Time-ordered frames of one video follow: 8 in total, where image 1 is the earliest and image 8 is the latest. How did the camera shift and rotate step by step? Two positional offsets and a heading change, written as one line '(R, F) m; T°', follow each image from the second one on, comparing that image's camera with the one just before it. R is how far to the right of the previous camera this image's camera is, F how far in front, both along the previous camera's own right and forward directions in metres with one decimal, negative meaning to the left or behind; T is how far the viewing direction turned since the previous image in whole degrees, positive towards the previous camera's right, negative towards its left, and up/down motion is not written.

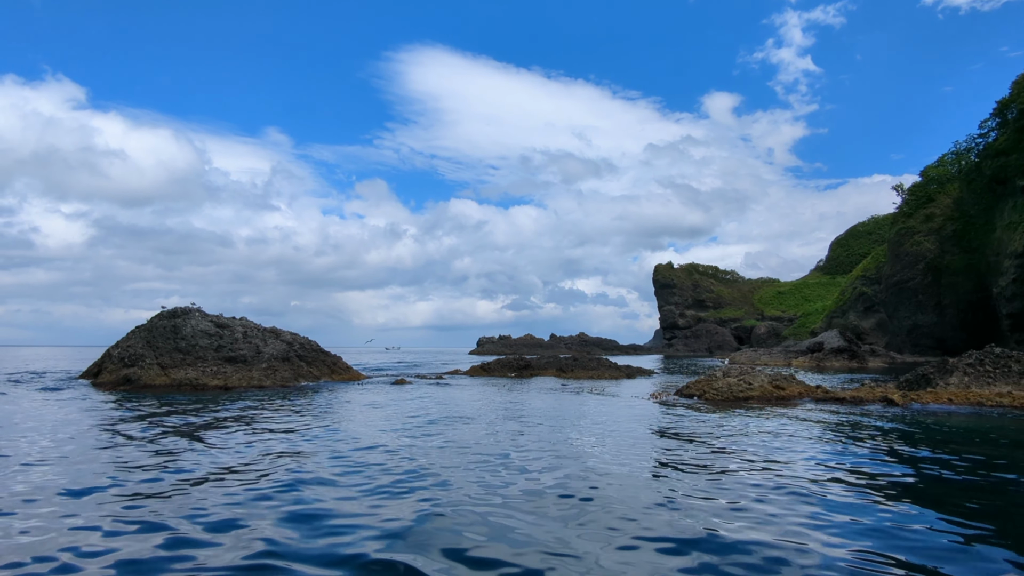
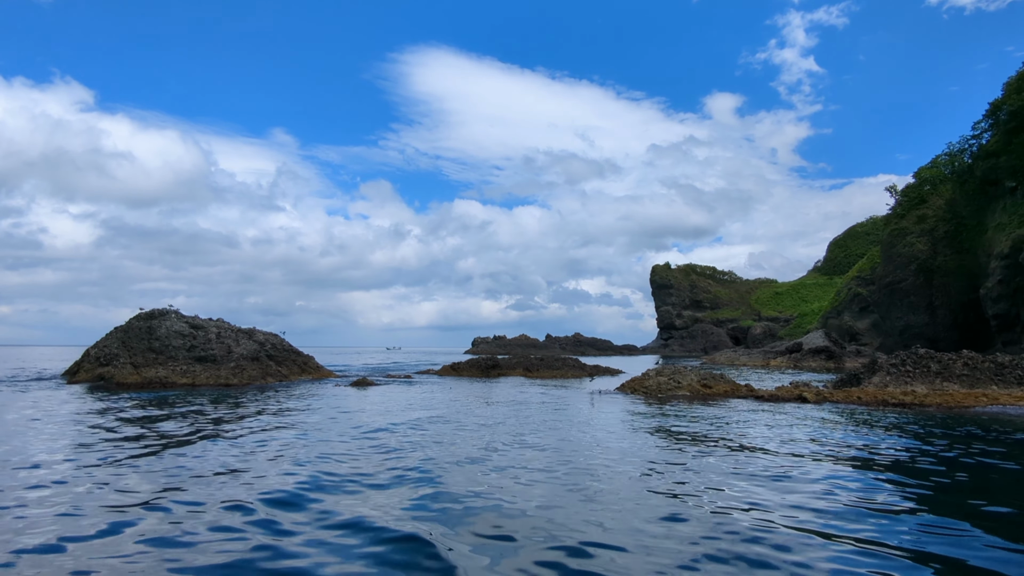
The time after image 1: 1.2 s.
(+0.9, -0.5) m; -1°
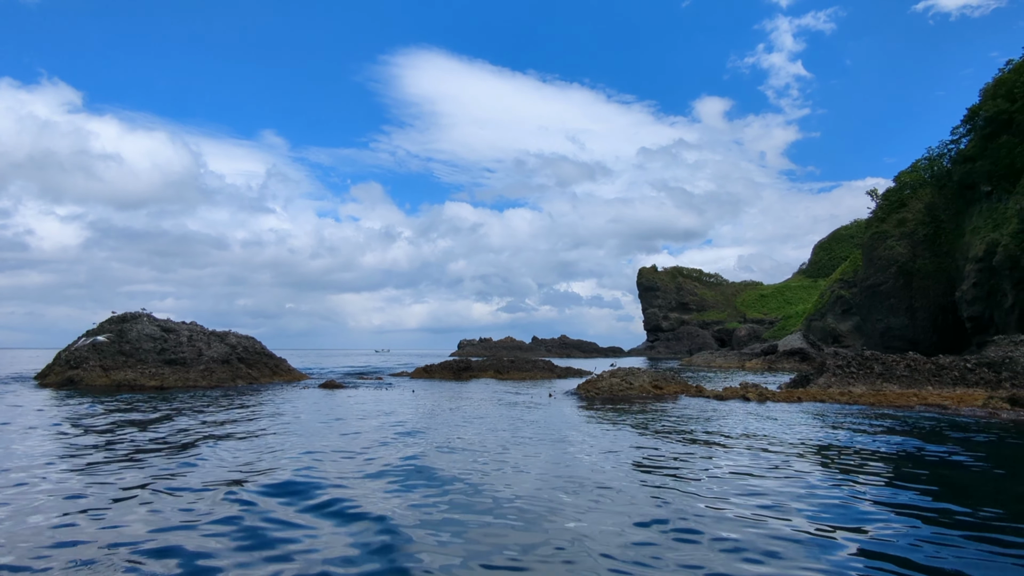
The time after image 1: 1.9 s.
(+0.5, -0.3) m; +1°
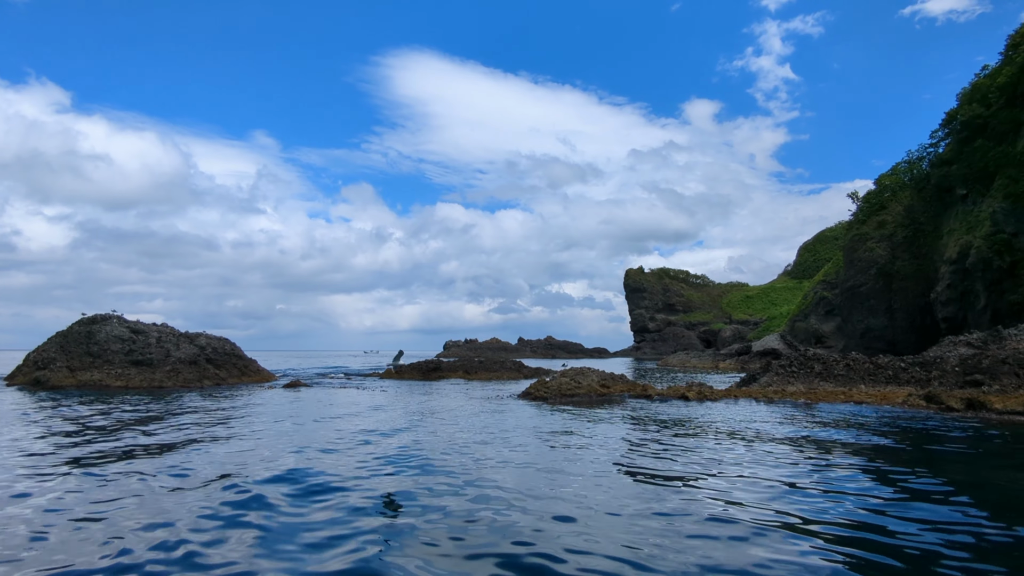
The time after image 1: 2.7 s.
(+0.6, -0.3) m; +1°
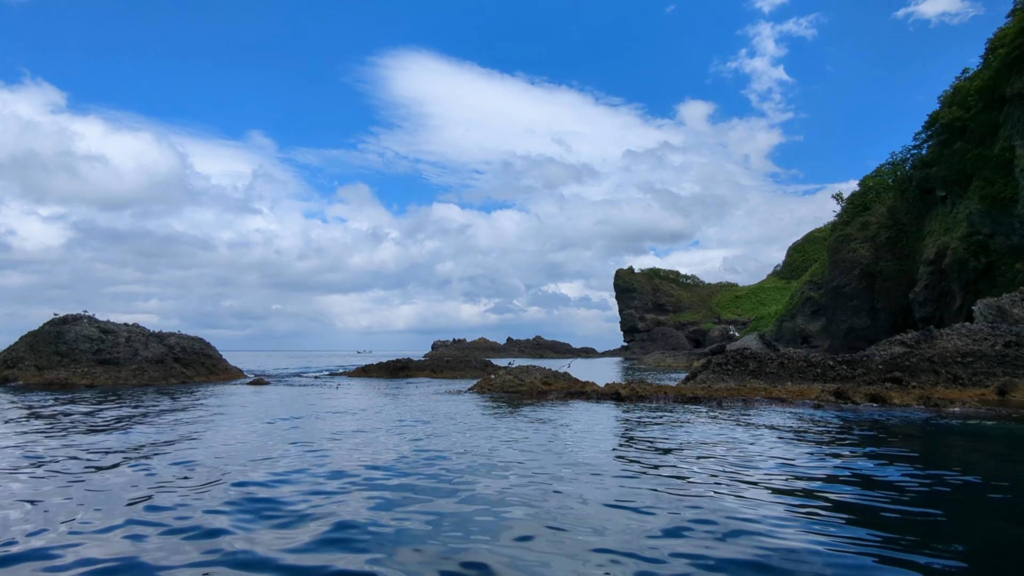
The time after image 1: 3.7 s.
(+0.8, -0.4) m; 0°
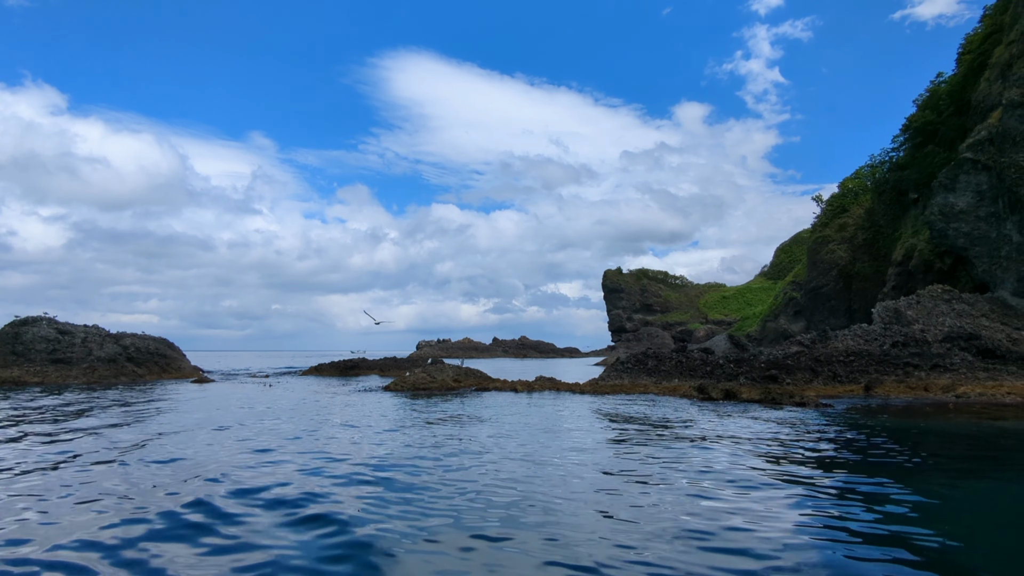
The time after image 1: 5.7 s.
(+1.6, -0.7) m; 0°
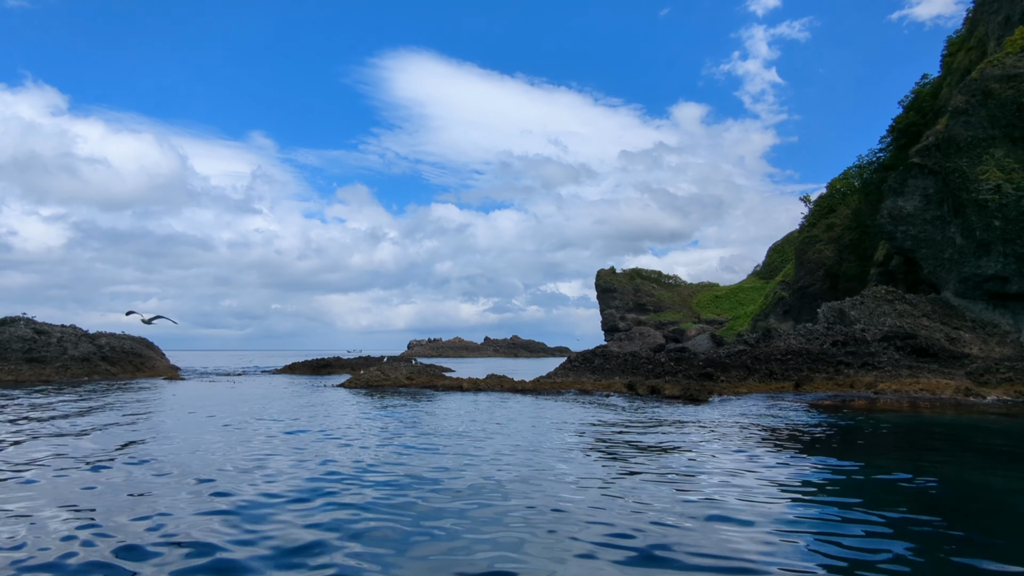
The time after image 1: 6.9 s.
(+0.9, -0.4) m; 0°
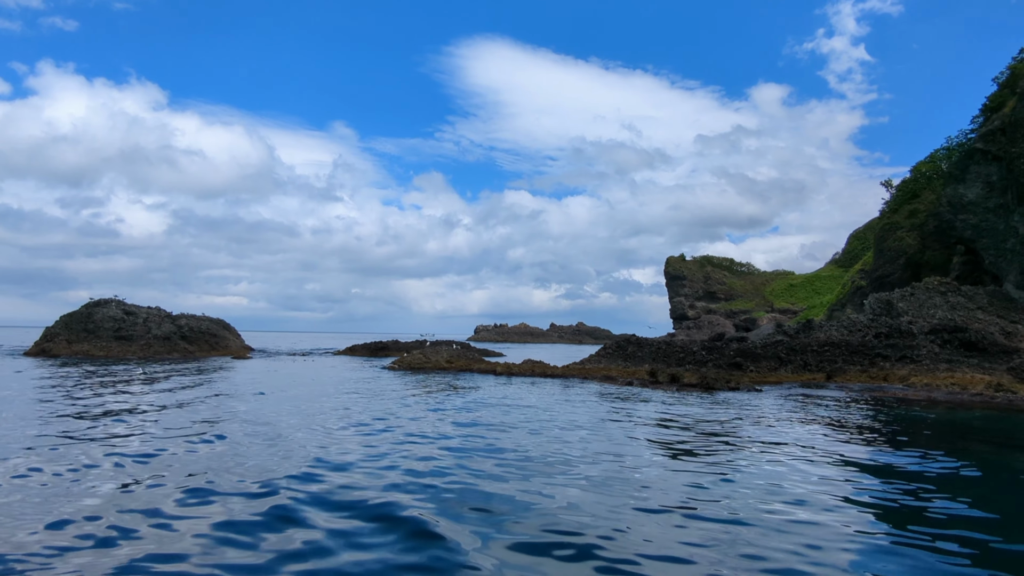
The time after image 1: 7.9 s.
(+0.7, -0.6) m; -7°
